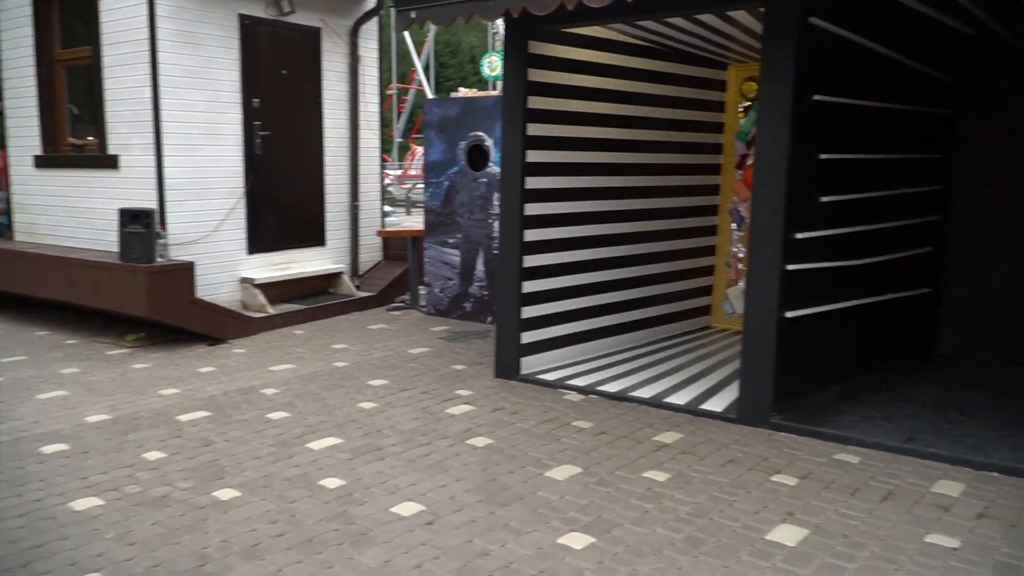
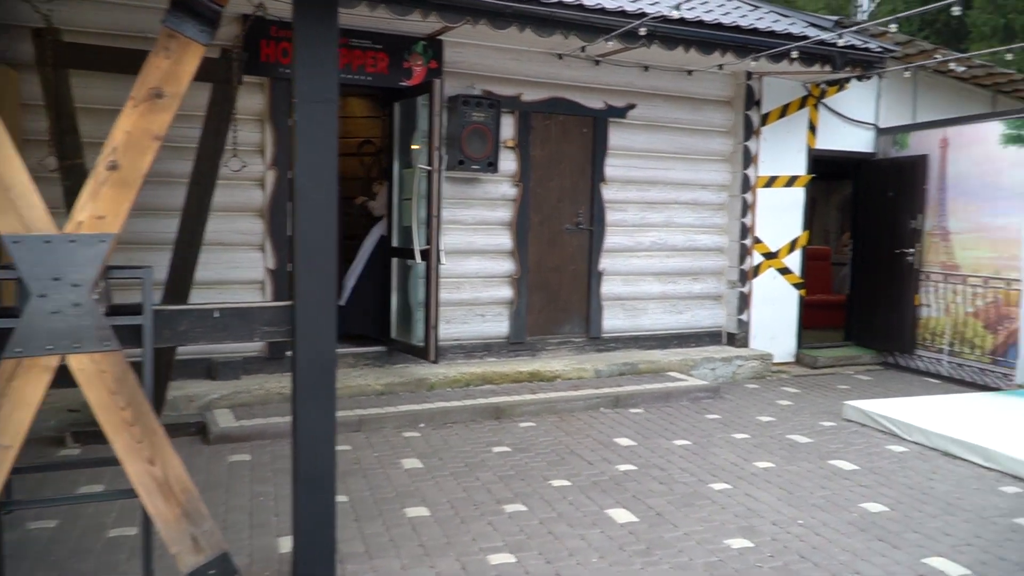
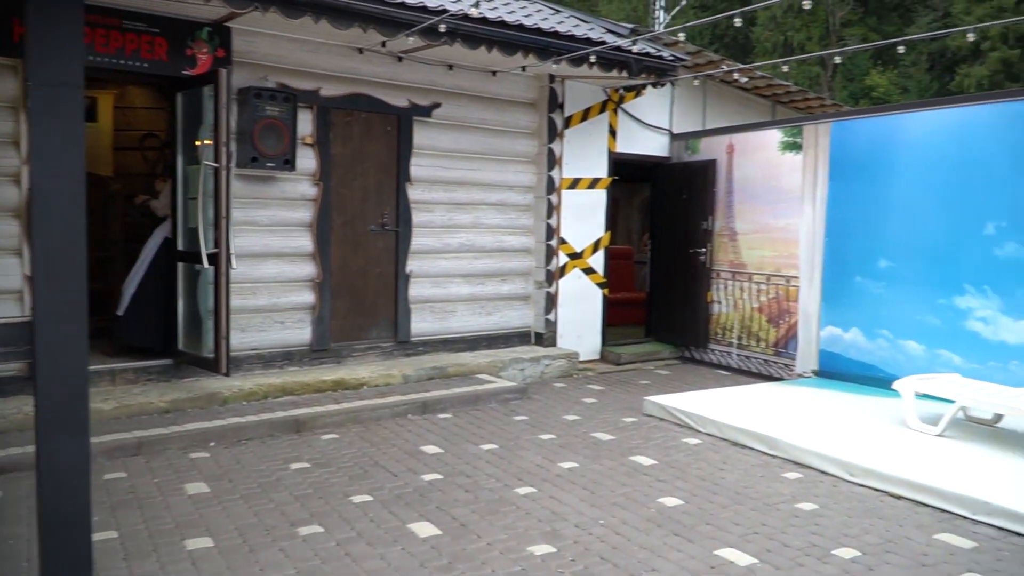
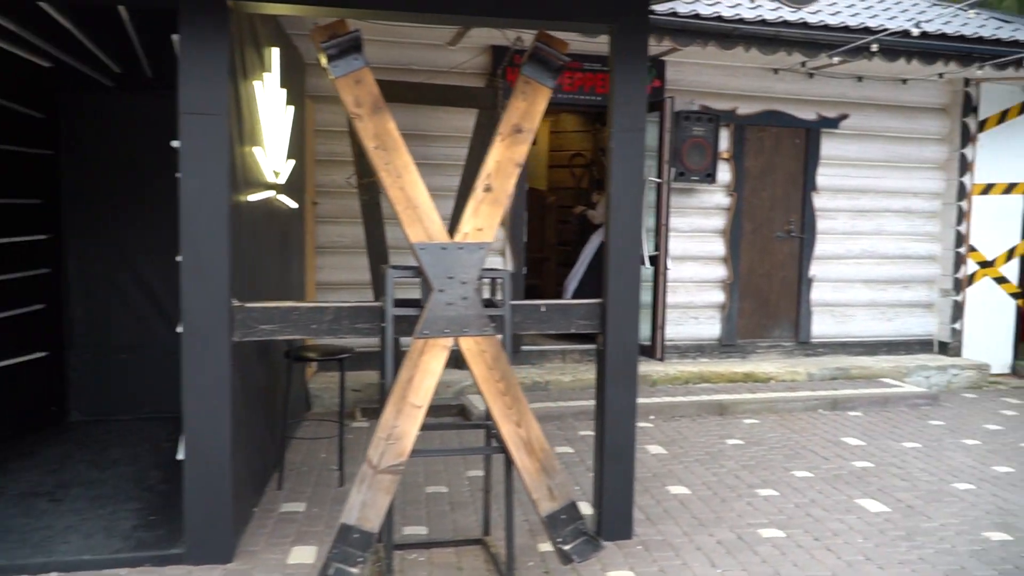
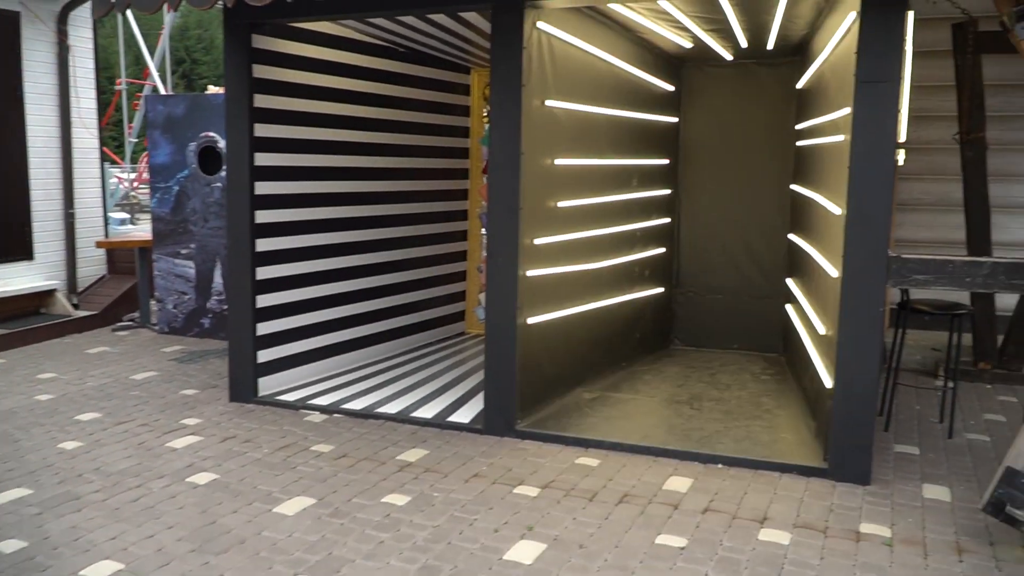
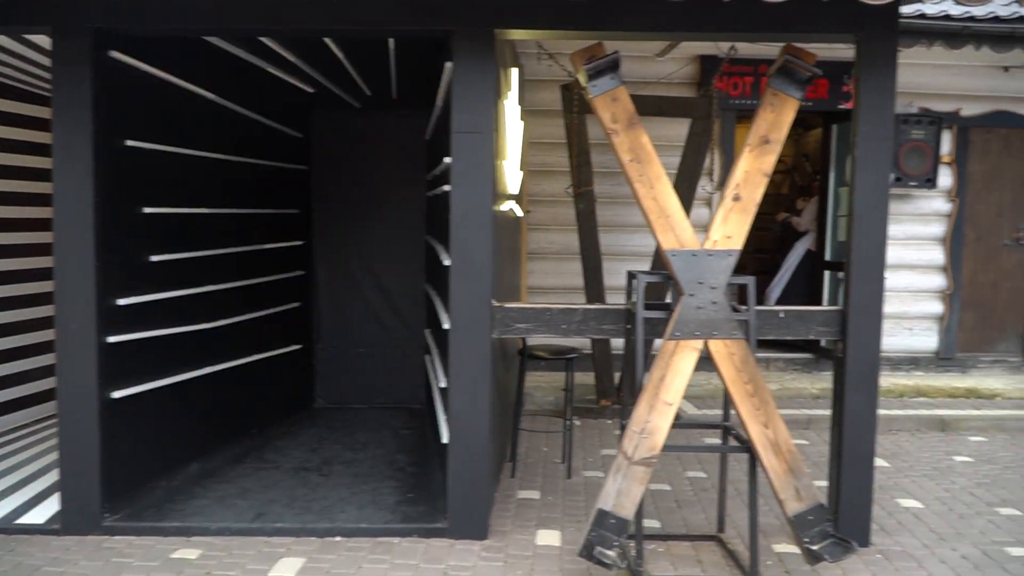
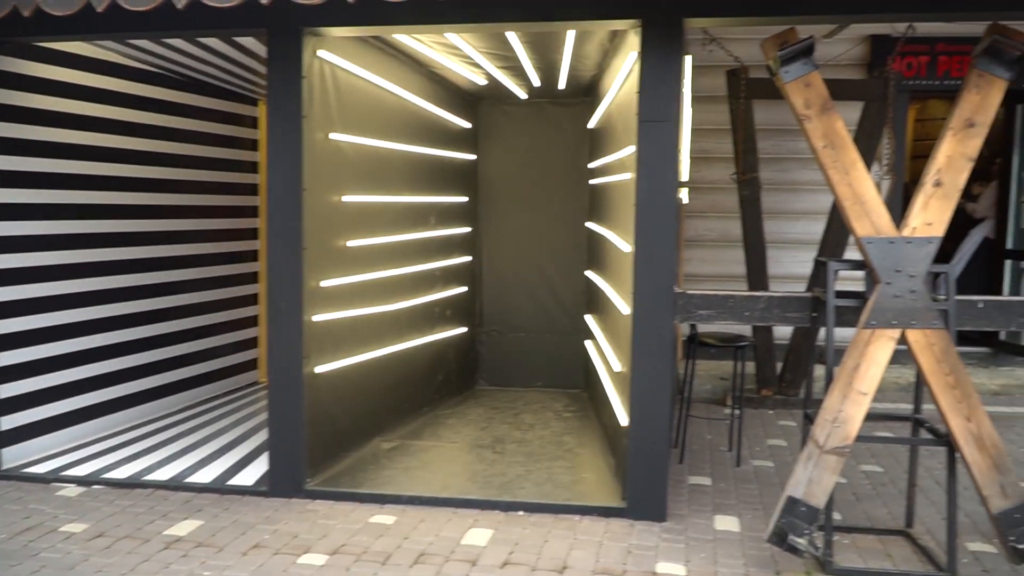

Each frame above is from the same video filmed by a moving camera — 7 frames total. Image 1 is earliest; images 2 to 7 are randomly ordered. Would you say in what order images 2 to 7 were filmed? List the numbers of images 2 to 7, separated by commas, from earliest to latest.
5, 7, 6, 4, 2, 3
